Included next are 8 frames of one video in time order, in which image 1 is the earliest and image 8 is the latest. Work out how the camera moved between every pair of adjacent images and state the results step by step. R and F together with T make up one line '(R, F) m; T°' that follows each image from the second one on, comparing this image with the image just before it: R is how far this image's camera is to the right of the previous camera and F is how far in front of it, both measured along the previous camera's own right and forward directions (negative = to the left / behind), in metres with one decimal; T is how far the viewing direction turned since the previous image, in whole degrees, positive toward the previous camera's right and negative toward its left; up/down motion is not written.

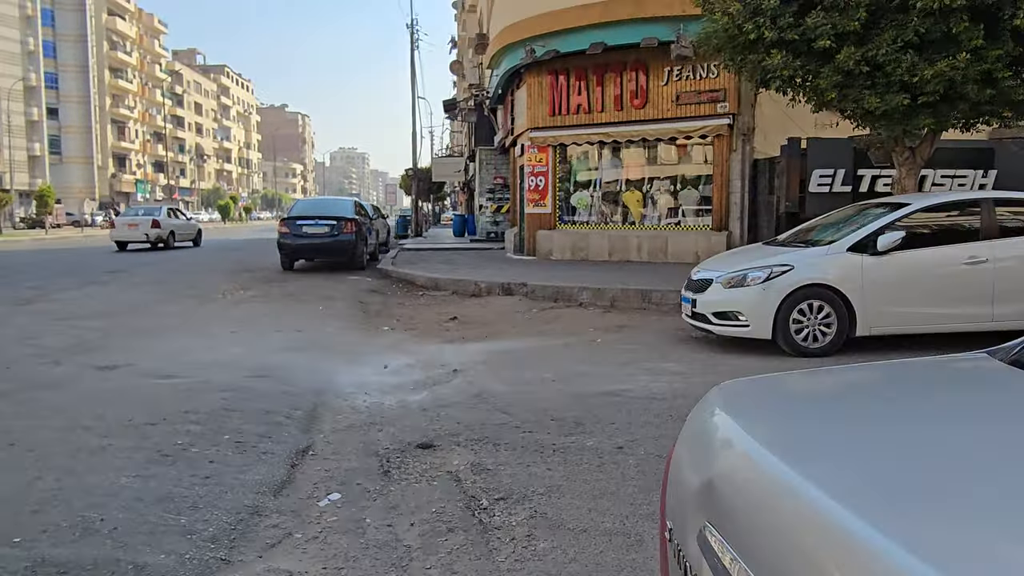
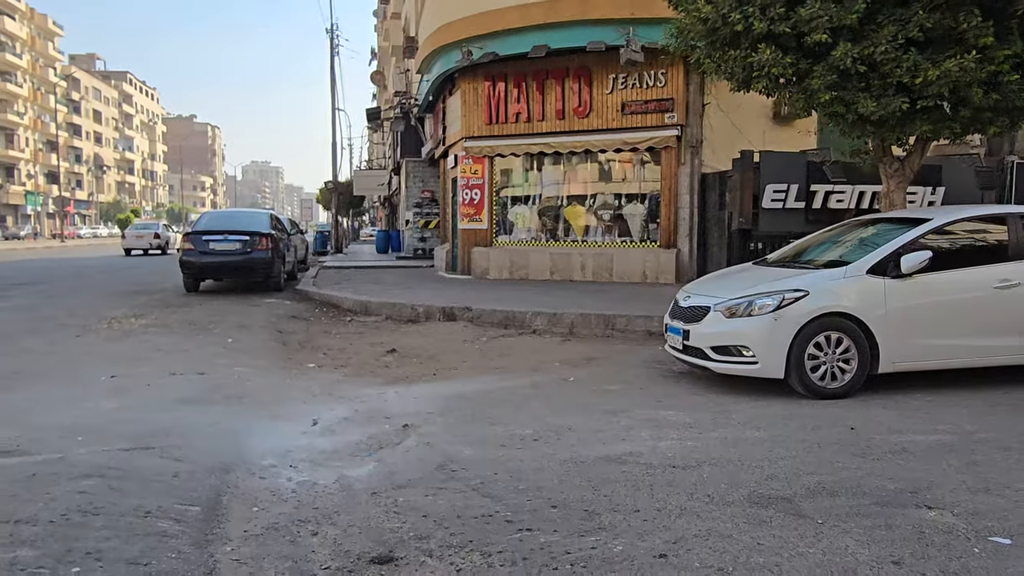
(-0.3, +1.3) m; +6°
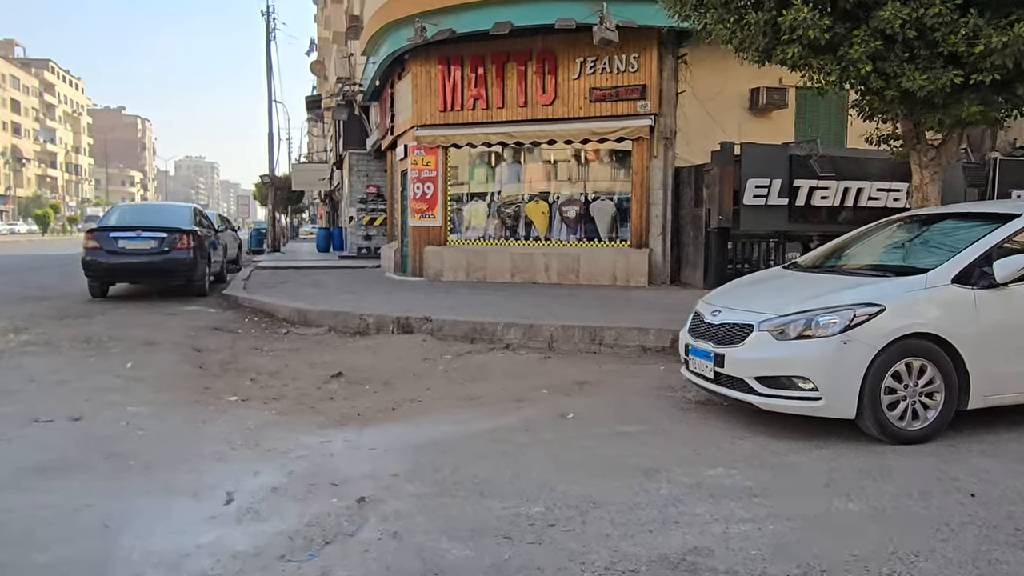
(-0.3, +1.4) m; +4°
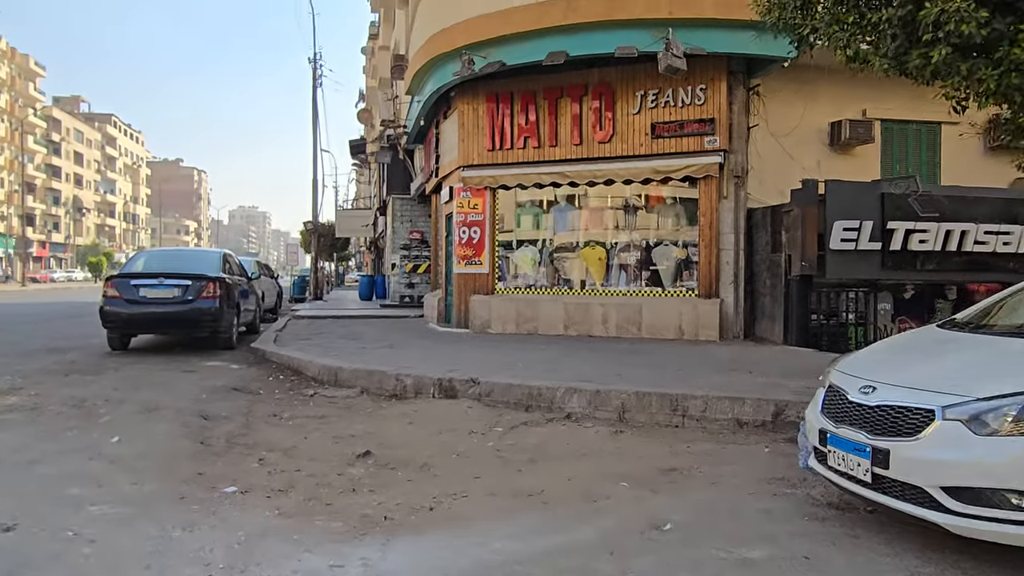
(-0.2, +1.2) m; -3°
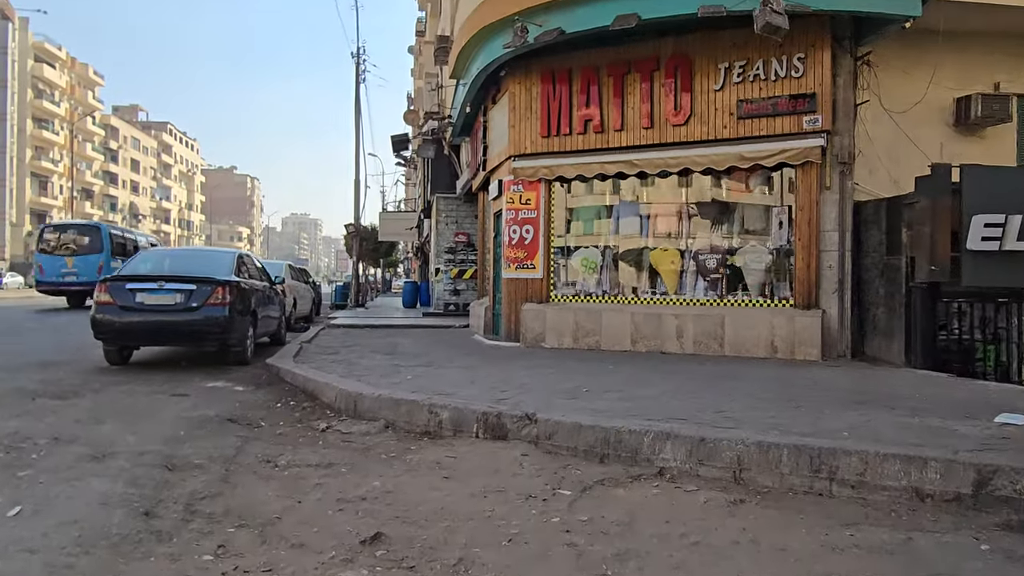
(-0.2, +1.7) m; -4°
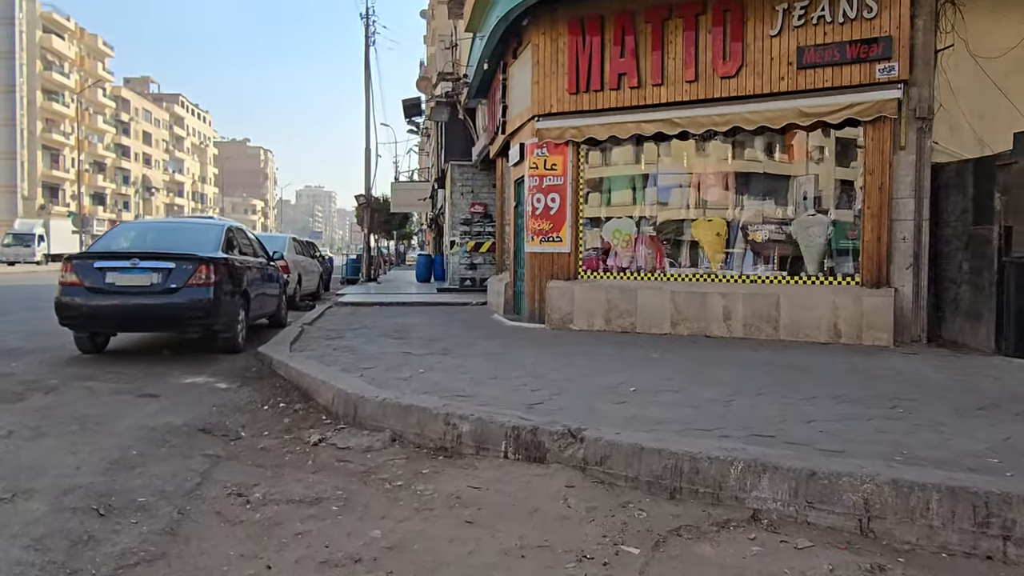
(-0.1, +1.2) m; -1°
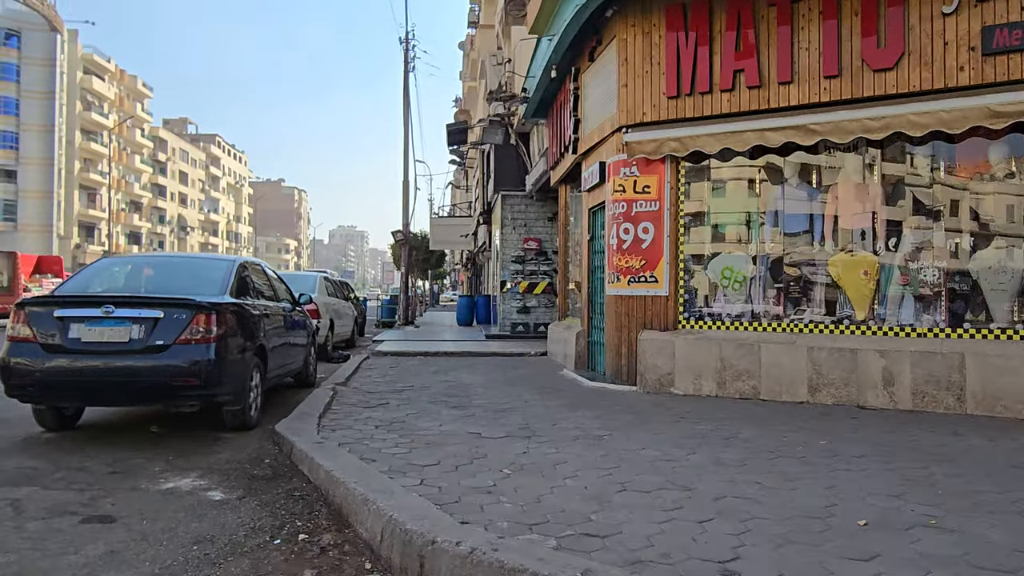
(-0.6, +2.1) m; -2°
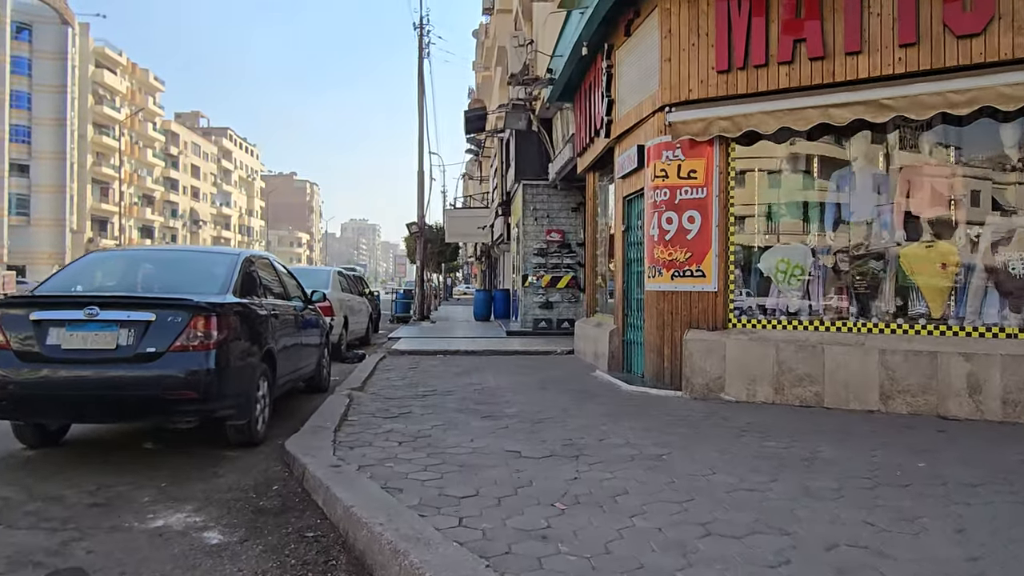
(-0.2, +0.8) m; -1°
